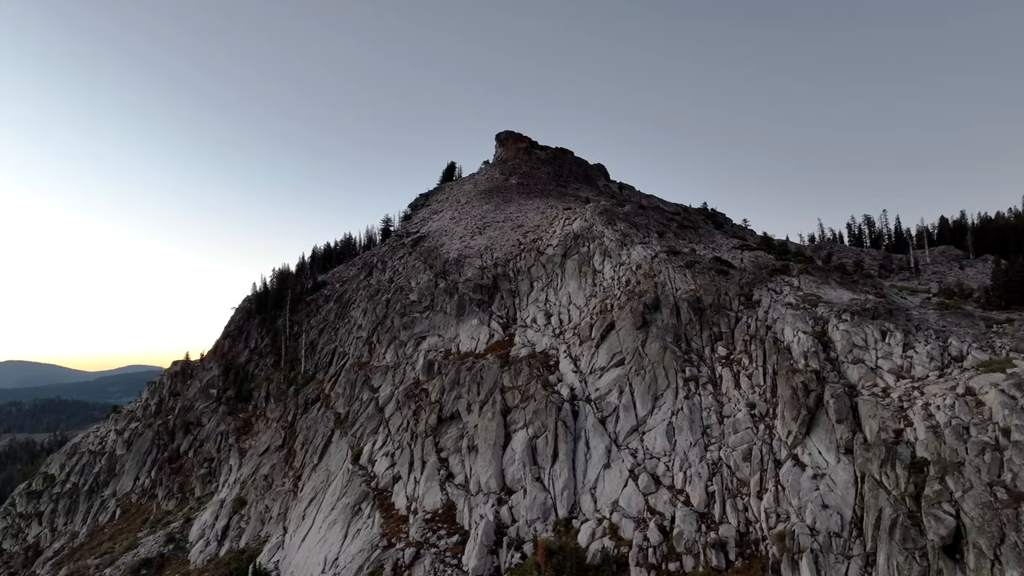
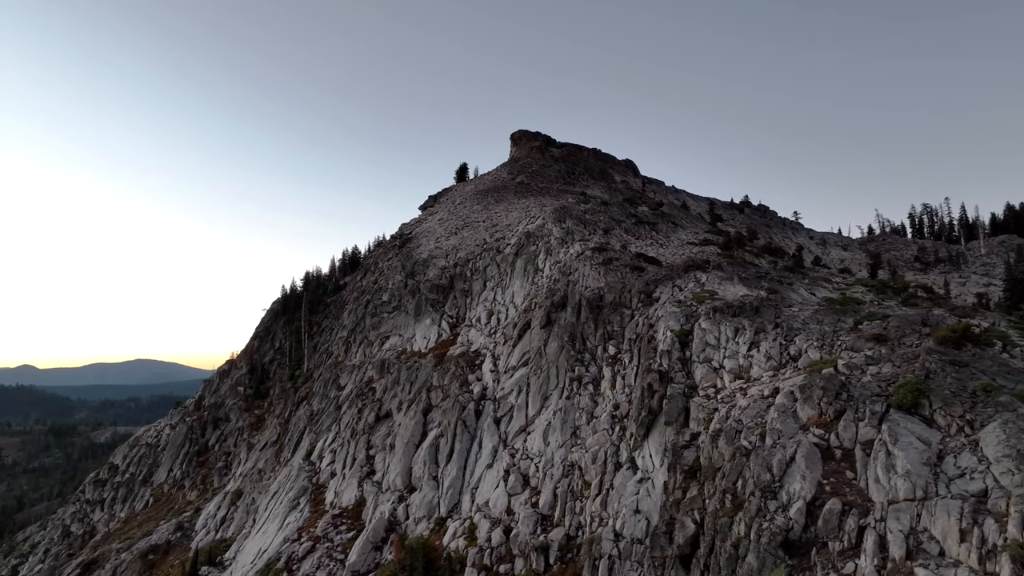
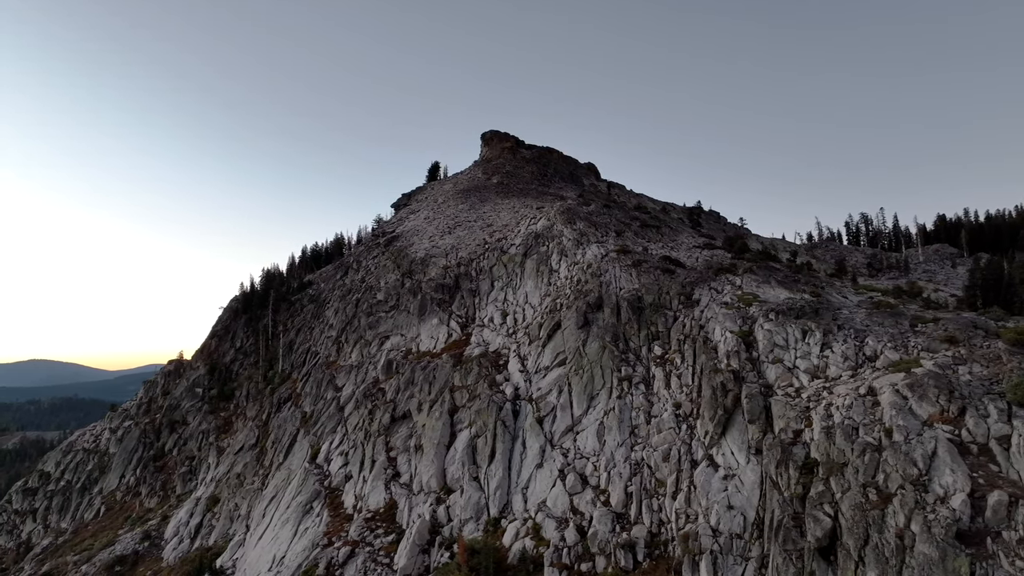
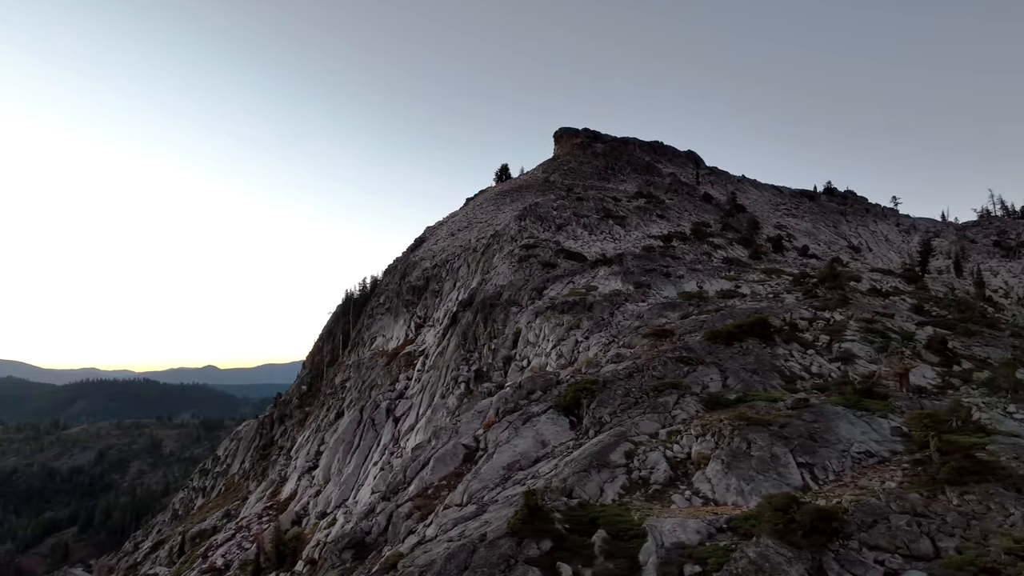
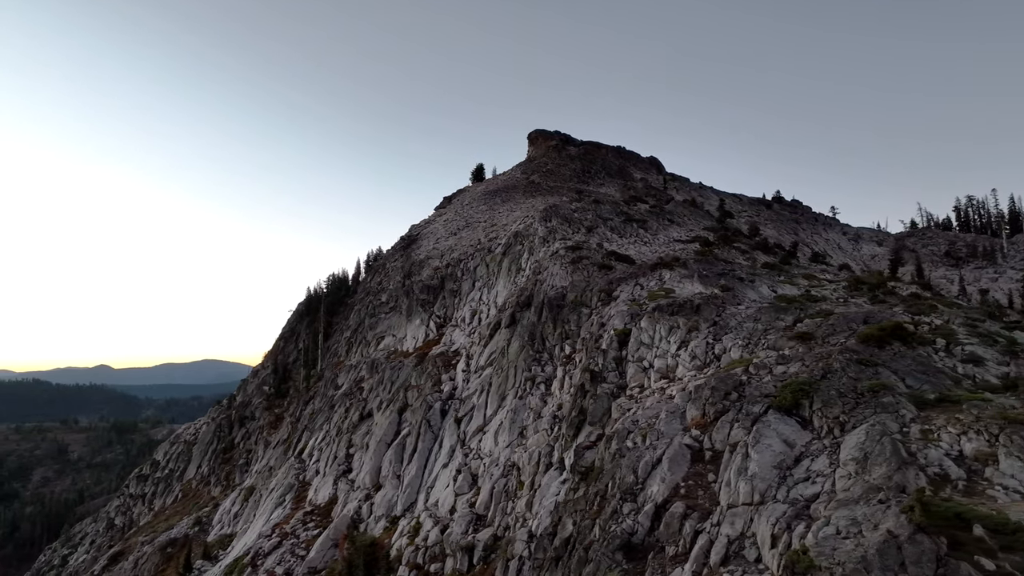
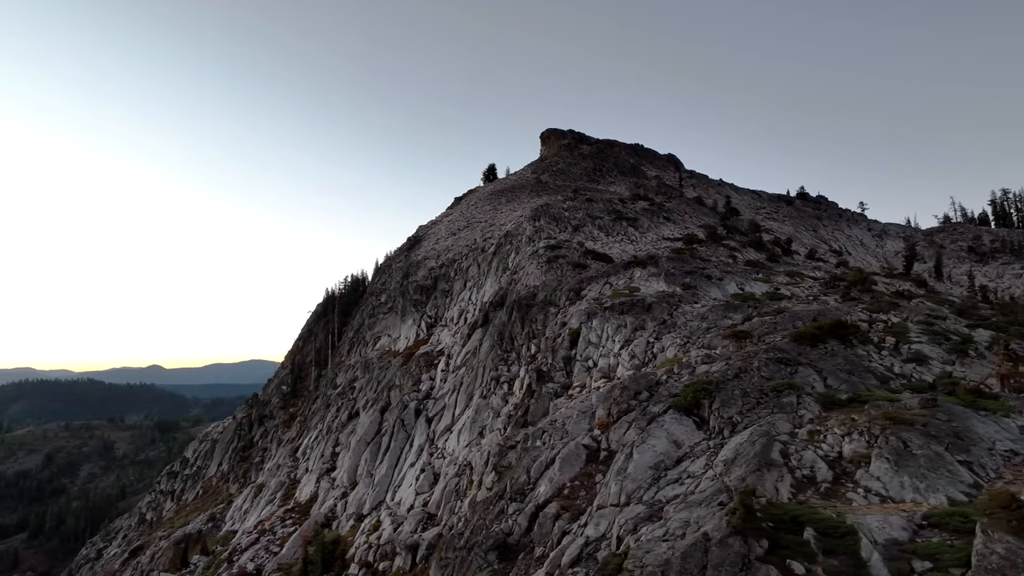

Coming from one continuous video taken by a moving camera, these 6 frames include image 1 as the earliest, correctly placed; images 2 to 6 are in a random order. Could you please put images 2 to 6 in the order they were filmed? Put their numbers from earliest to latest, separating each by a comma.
3, 2, 5, 6, 4
